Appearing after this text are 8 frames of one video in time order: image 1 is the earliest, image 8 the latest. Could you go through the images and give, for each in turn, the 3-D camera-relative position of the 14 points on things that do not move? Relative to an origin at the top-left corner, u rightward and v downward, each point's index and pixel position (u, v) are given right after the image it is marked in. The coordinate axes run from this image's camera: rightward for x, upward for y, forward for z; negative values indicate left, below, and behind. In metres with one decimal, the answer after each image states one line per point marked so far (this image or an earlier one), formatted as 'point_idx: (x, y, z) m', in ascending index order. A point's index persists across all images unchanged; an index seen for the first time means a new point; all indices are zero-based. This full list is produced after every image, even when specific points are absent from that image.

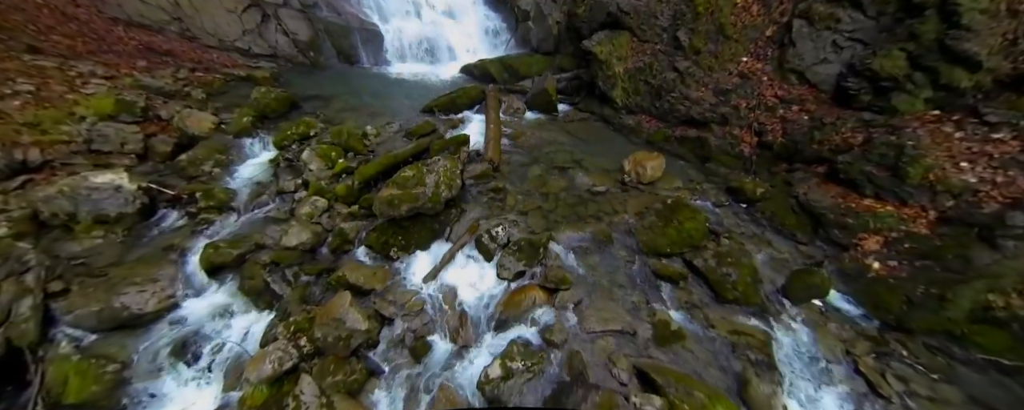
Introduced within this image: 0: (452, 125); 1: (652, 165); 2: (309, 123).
0: (-1.9, +2.5, +9.9) m
1: (+3.2, +1.0, +7.3) m
2: (-5.4, +2.0, +8.2) m
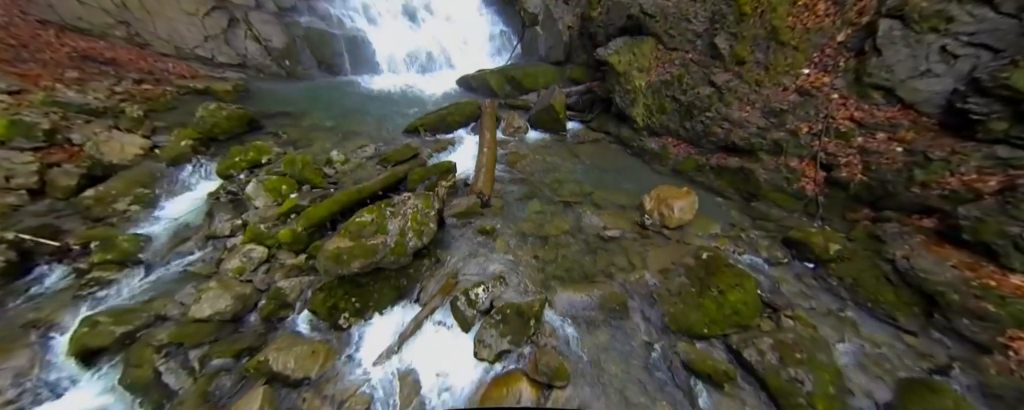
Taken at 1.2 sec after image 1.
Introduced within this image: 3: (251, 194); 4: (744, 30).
0: (-1.9, +1.5, +8.4) m
1: (+3.0, 0.0, +5.7) m
2: (-5.5, +1.2, +6.9) m
3: (-4.8, +0.2, +5.8) m
4: (+5.2, +3.9, +7.1) m
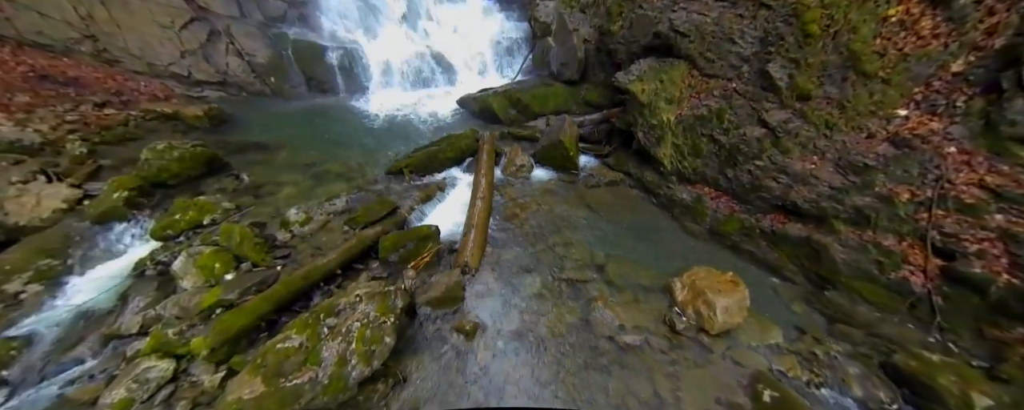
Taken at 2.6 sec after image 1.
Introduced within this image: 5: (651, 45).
0: (-1.9, +0.2, +7.1) m
1: (+2.8, -1.3, +4.1) m
2: (-5.6, 0.0, +5.8) m
3: (-5.0, -1.0, +4.6) m
4: (+5.1, +2.6, +5.4) m
5: (+3.5, +4.0, +7.9) m
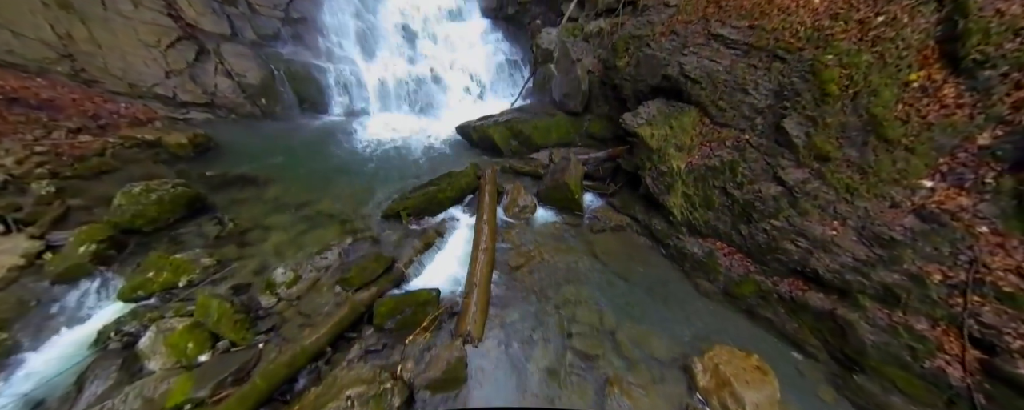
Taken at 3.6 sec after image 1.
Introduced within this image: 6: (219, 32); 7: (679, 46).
0: (-1.8, -0.8, +6.7) m
1: (+2.9, -2.3, +3.8) m
2: (-5.5, -1.0, +5.3) m
3: (-4.8, -1.9, +4.1) m
4: (+5.2, +1.5, +5.3) m
5: (+3.6, +2.9, +7.7) m
6: (-11.3, +6.8, +12.0) m
7: (+4.1, +3.7, +7.4) m
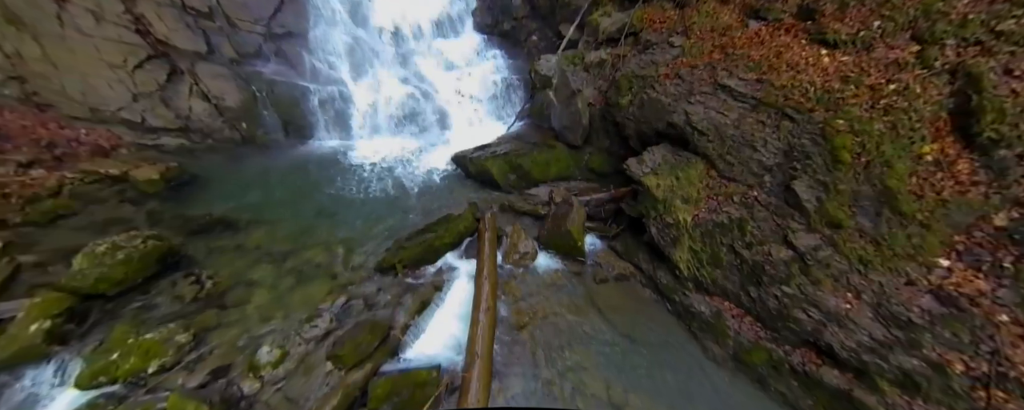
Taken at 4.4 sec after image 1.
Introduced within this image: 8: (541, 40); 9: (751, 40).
0: (-1.8, -1.9, +6.3) m
1: (+3.1, -3.4, +3.6) m
2: (-5.5, -2.1, +4.8) m
3: (-4.7, -3.0, +3.6) m
4: (+5.3, +0.4, +5.1) m
5: (+3.6, +1.8, +7.5) m
6: (-11.5, +5.7, +11.3) m
7: (+4.1, +2.6, +7.3) m
8: (+1.3, +8.2, +15.3) m
9: (+5.5, +3.6, +7.1) m
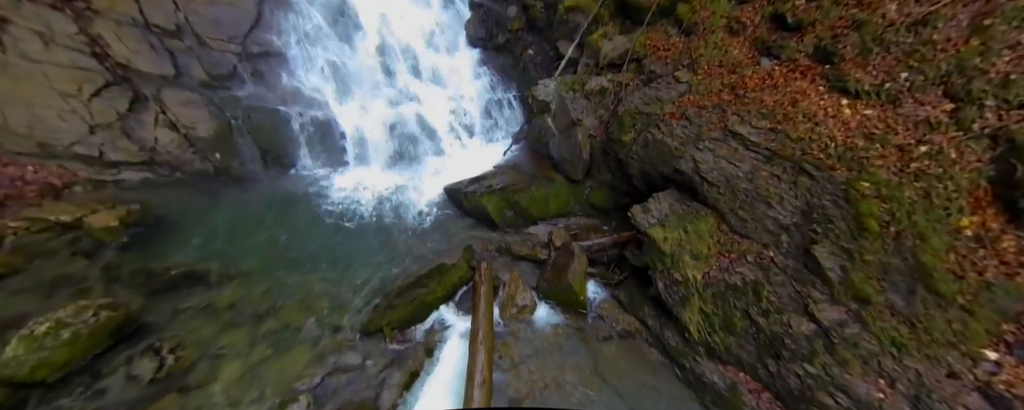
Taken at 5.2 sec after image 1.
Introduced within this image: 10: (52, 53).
0: (-1.9, -3.0, +5.7) m
1: (+3.0, -4.5, +3.0) m
2: (-5.5, -3.2, +4.2) m
3: (-4.8, -4.2, +3.0) m
4: (+5.2, -0.7, +4.7) m
5: (+3.5, +0.7, +7.0) m
6: (-11.7, +4.4, +10.6) m
7: (+3.9, +1.5, +6.8) m
8: (+1.0, +7.0, +14.8) m
9: (+5.3, +2.6, +6.6) m
10: (-13.3, +4.4, +9.2) m
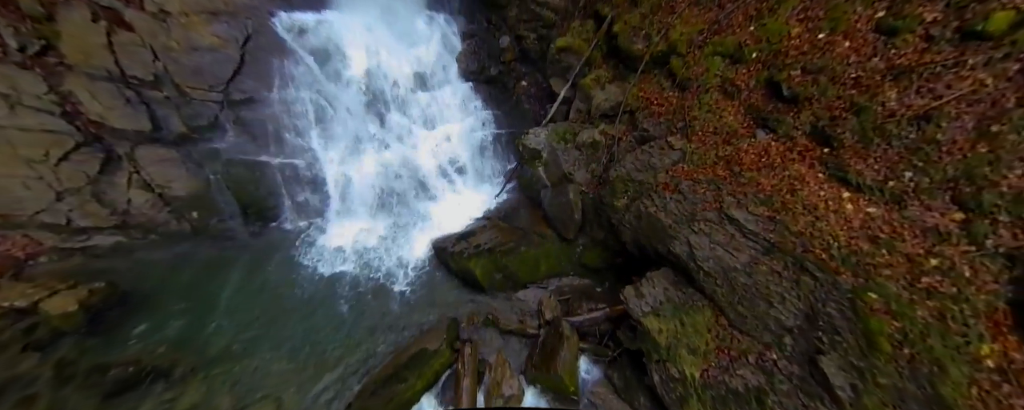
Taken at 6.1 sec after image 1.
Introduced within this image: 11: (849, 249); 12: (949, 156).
0: (-2.2, -4.8, +5.2) m
1: (+2.8, -6.1, +2.5) m
2: (-5.8, -5.0, +3.6) m
3: (-5.0, -5.9, +2.4) m
4: (+4.9, -2.3, +4.2) m
5: (+3.1, -1.0, +6.7) m
6: (-12.1, +2.4, +10.2) m
7: (+3.6, -0.2, +6.4) m
8: (+0.5, +5.0, +14.6) m
9: (+5.0, +0.9, +6.3) m
10: (-13.7, +2.4, +8.8) m
11: (+5.1, -0.7, +4.7) m
12: (+6.1, +0.7, +4.4) m
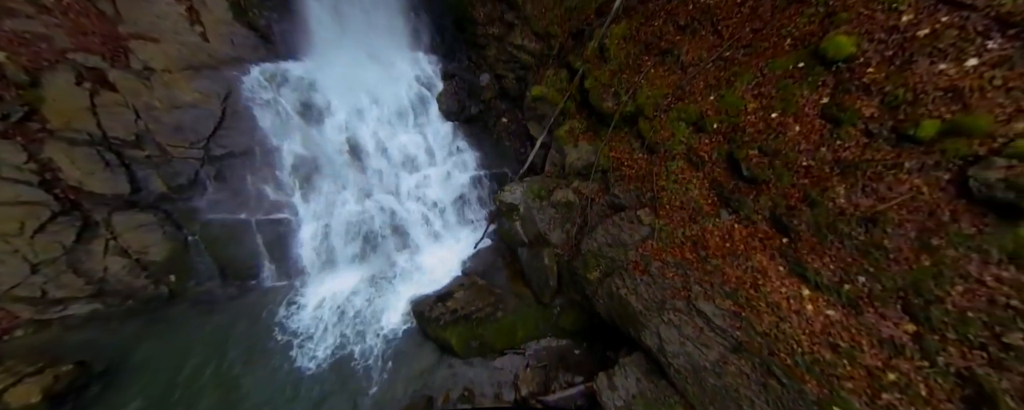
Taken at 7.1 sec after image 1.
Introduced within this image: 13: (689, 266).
0: (-2.7, -6.5, +5.0) m
1: (+2.3, -7.6, +2.3) m
2: (-6.3, -6.8, +3.4) m
3: (-5.5, -7.6, +2.1) m
4: (+4.3, -3.8, +4.2) m
5: (+2.5, -2.7, +6.6) m
6: (-12.9, +0.1, +10.2) m
7: (+2.9, -1.8, +6.4) m
8: (-0.4, +2.9, +14.8) m
9: (+4.2, -0.7, +6.4) m
10: (-14.5, +0.1, +8.8) m
11: (+4.4, -2.2, +4.7) m
12: (+5.4, -0.8, +4.4) m
13: (+3.5, -1.1, +6.5) m
